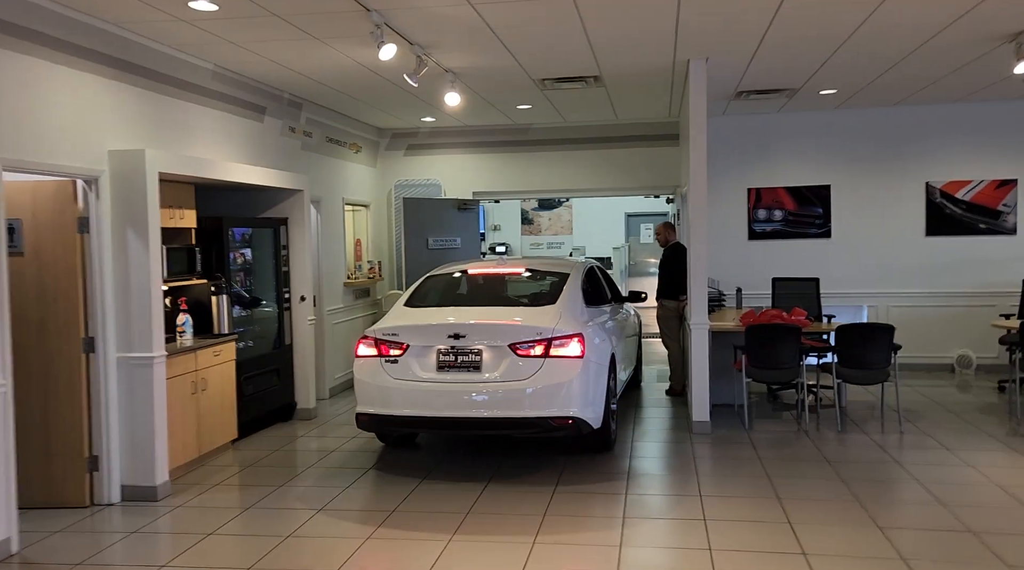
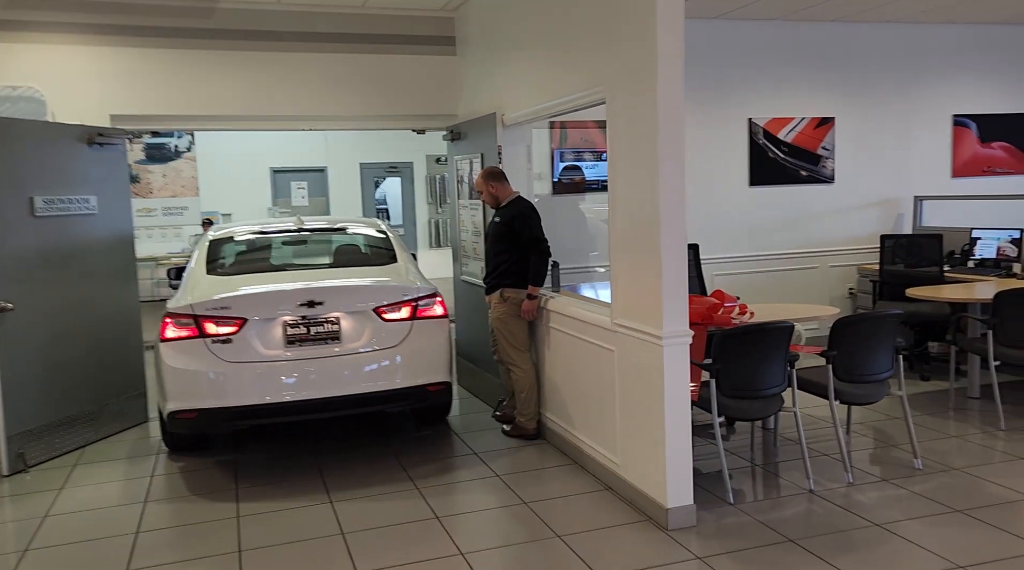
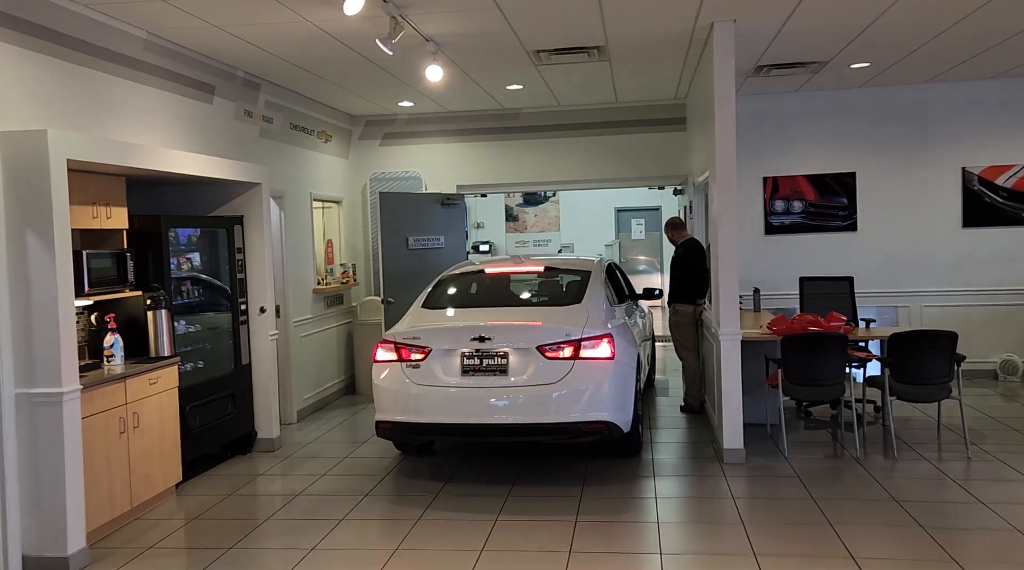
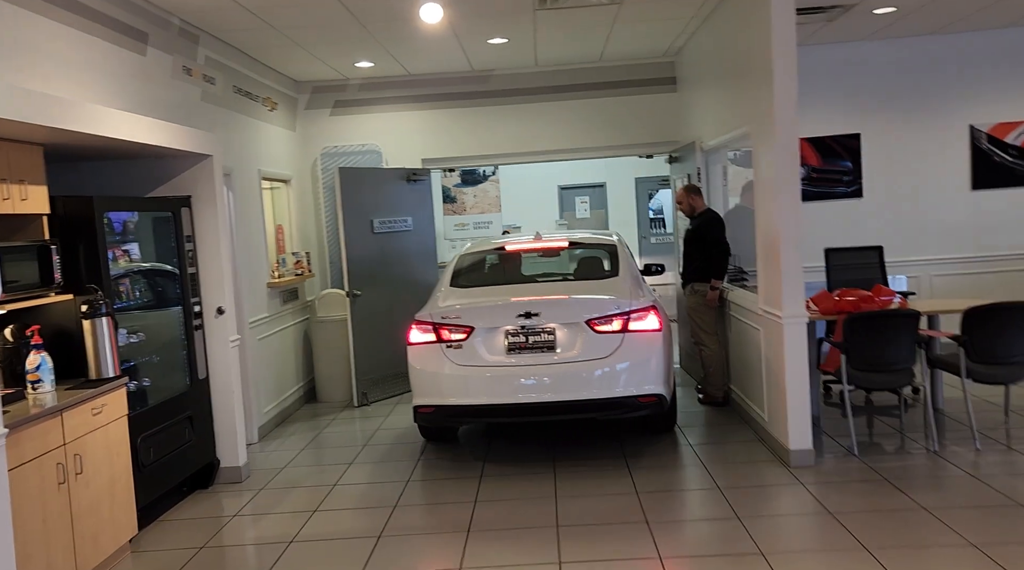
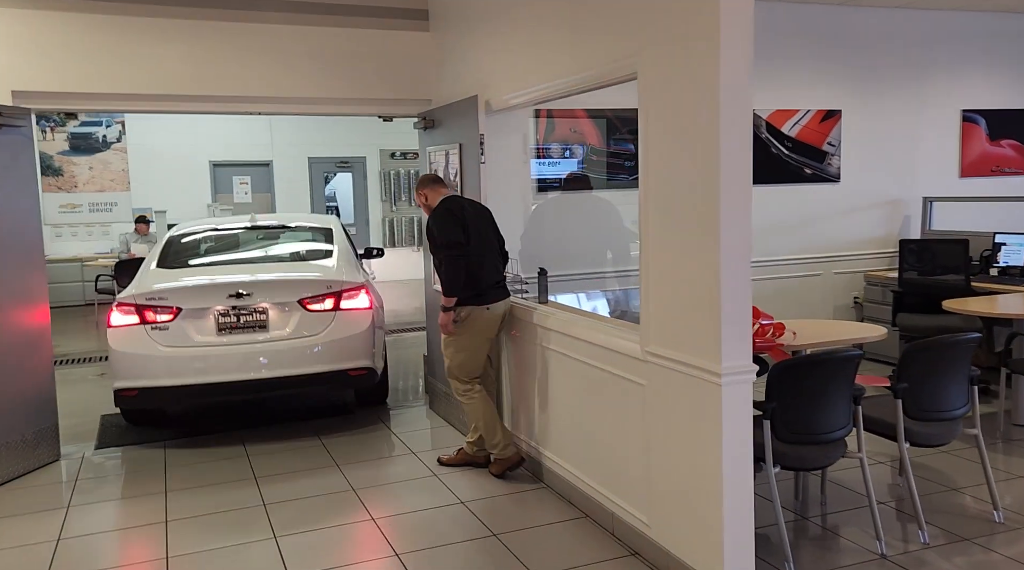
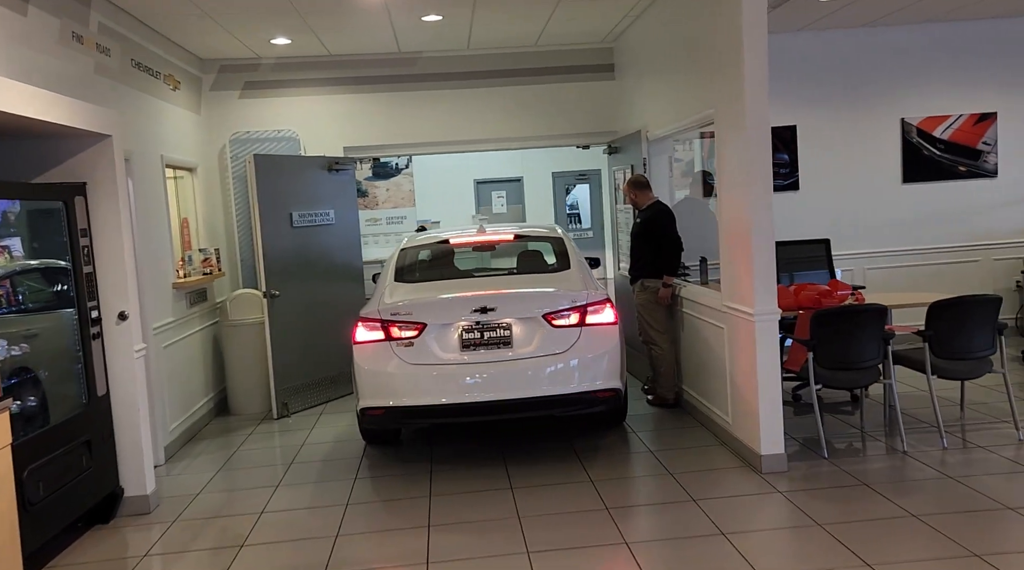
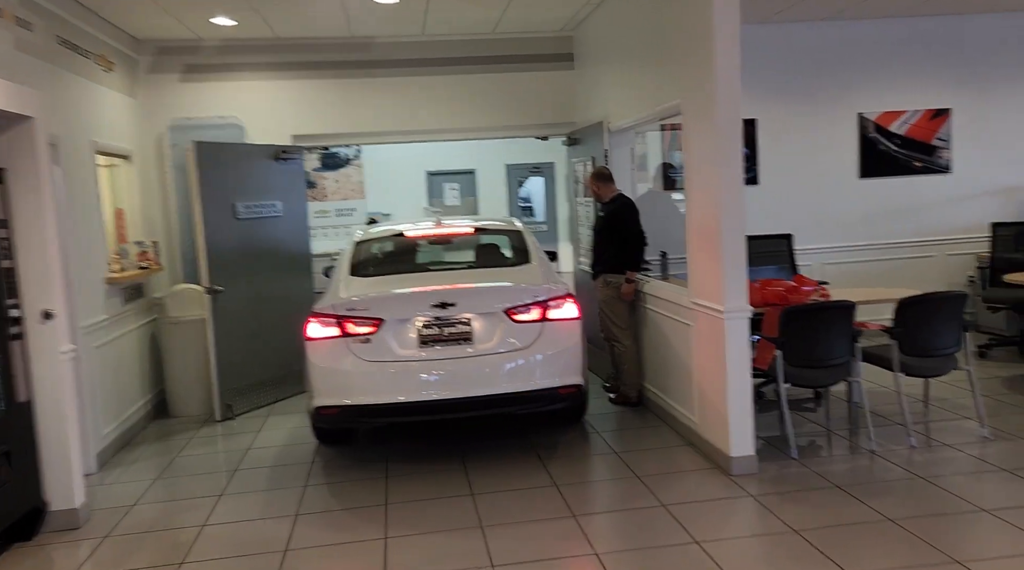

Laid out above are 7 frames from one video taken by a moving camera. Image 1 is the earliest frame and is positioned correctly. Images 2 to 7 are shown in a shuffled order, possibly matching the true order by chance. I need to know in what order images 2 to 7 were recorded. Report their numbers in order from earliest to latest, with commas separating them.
3, 4, 6, 7, 2, 5
